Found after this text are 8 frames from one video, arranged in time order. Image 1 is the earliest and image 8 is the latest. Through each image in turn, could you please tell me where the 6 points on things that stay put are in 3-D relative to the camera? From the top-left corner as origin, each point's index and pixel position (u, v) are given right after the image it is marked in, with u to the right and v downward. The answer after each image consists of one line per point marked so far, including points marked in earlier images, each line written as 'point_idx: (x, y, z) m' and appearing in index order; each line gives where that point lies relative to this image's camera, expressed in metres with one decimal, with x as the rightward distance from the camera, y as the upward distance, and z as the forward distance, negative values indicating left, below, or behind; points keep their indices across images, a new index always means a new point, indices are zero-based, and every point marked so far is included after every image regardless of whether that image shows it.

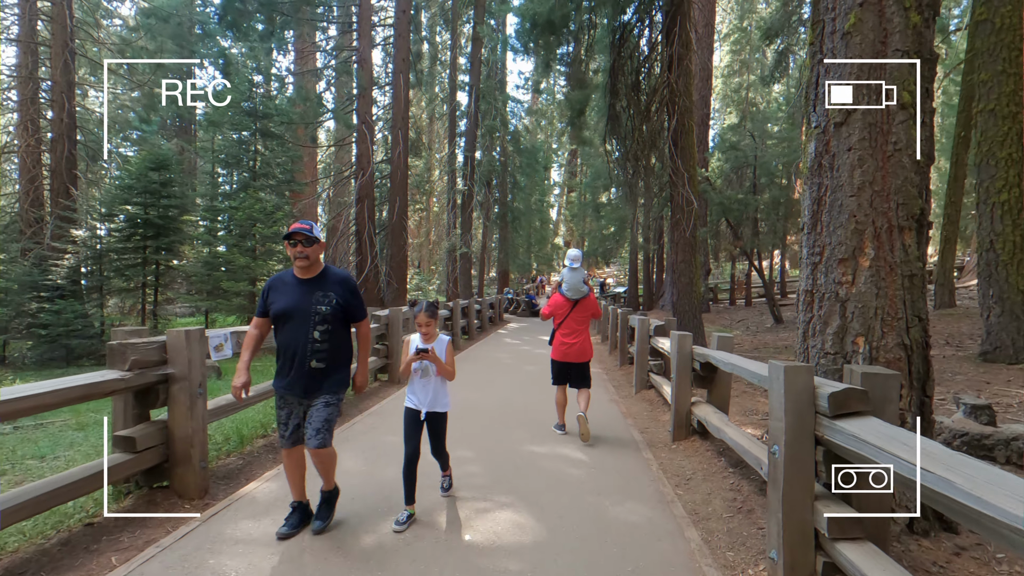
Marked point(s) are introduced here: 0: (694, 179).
0: (+3.4, +2.0, +10.0) m
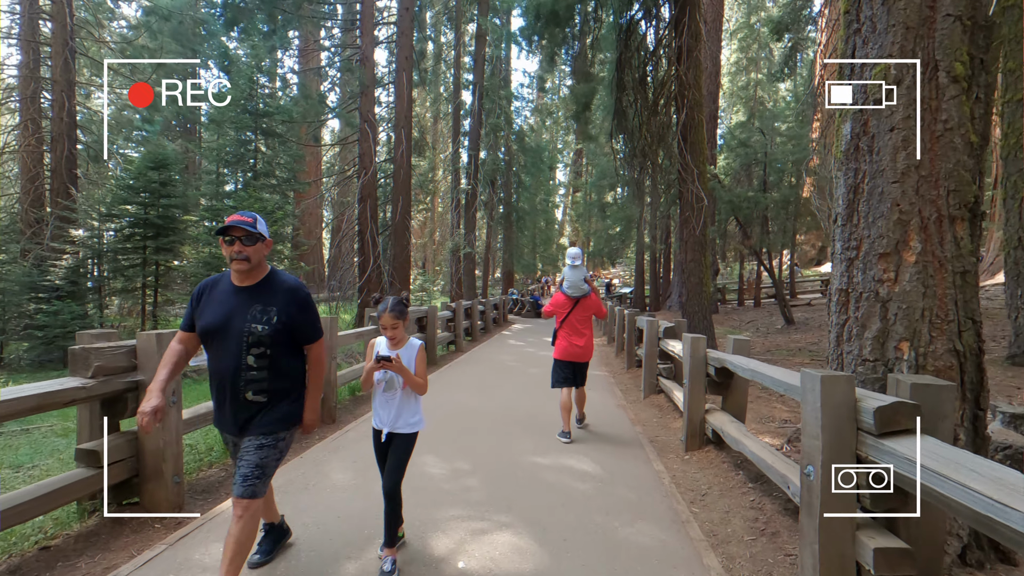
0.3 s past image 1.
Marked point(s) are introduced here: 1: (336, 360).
0: (+3.5, +2.0, +9.7) m
1: (-2.0, -0.8, +5.9) m
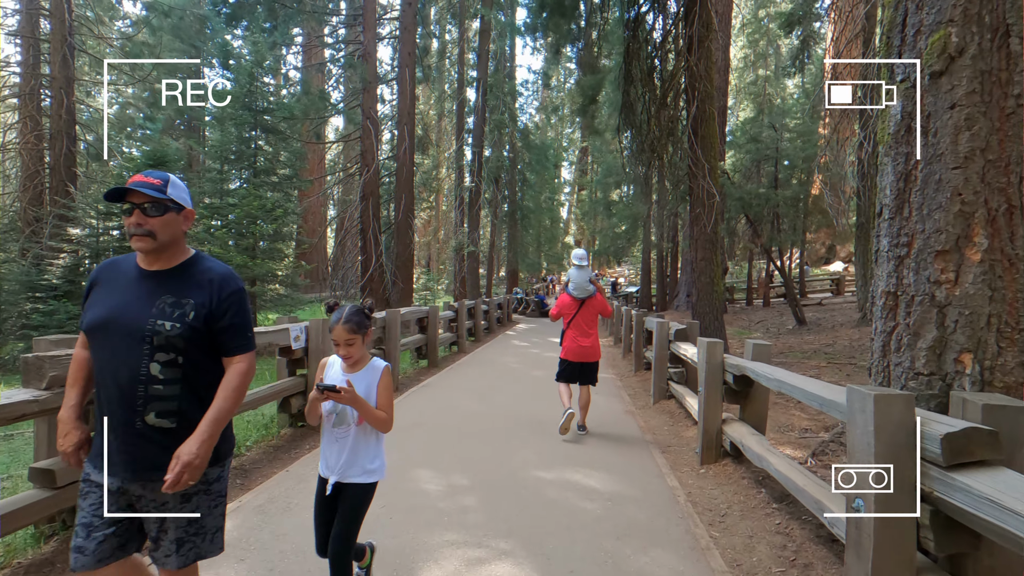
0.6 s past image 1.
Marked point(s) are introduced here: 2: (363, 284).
0: (+3.5, +2.0, +9.3) m
1: (-1.9, -0.8, +5.6) m
2: (-5.5, +0.1, +20.0) m
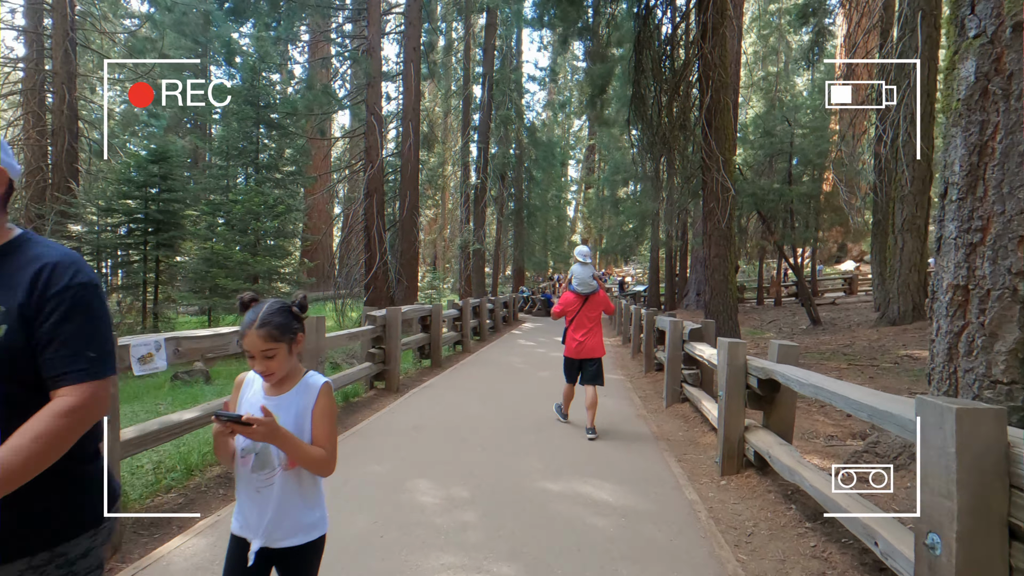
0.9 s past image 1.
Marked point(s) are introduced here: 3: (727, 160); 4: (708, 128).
0: (+3.6, +2.1, +8.9) m
1: (-1.9, -0.8, +5.3) m
2: (-5.3, +0.2, +19.8) m
3: (+3.6, +2.1, +8.9) m
4: (+3.2, +2.7, +8.9) m
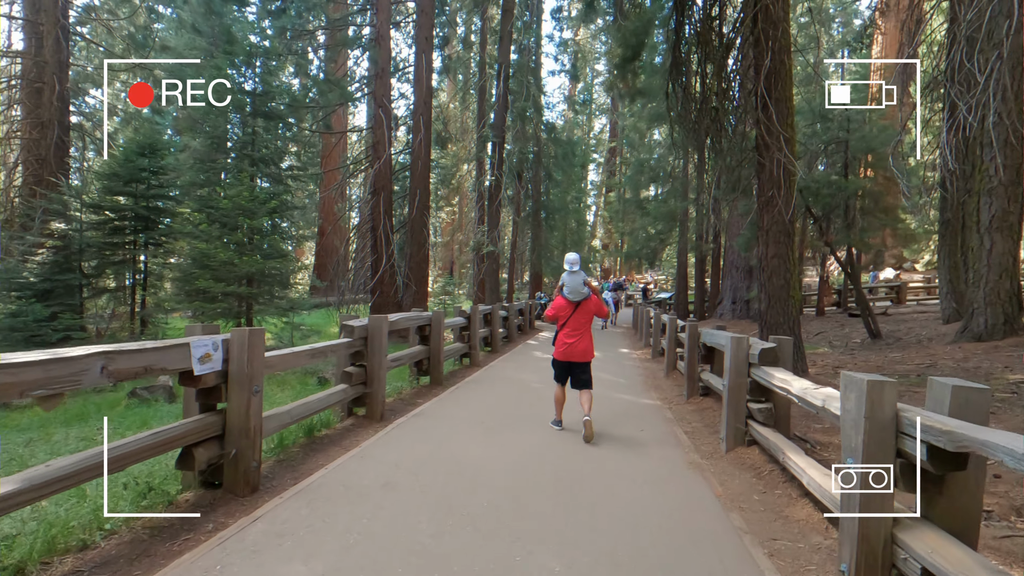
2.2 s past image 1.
0: (+3.8, +2.0, +7.3) m
1: (-1.8, -0.8, +3.9) m
2: (-4.8, 0.0, +18.4) m
3: (+3.8, +2.0, +7.3) m
4: (+3.4, +2.6, +7.3) m
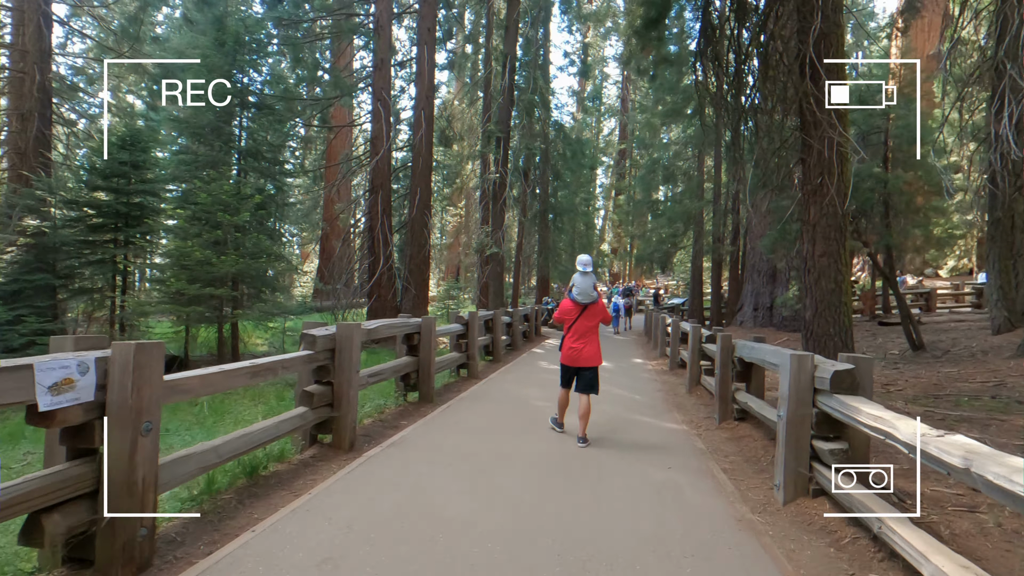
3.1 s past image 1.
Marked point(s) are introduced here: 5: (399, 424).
0: (+3.8, +1.9, +6.2) m
1: (-1.9, -0.8, +2.8) m
2: (-4.6, -0.1, +17.4) m
3: (+3.8, +2.0, +6.2) m
4: (+3.4, +2.5, +6.2) m
5: (-1.3, -1.6, +6.2) m
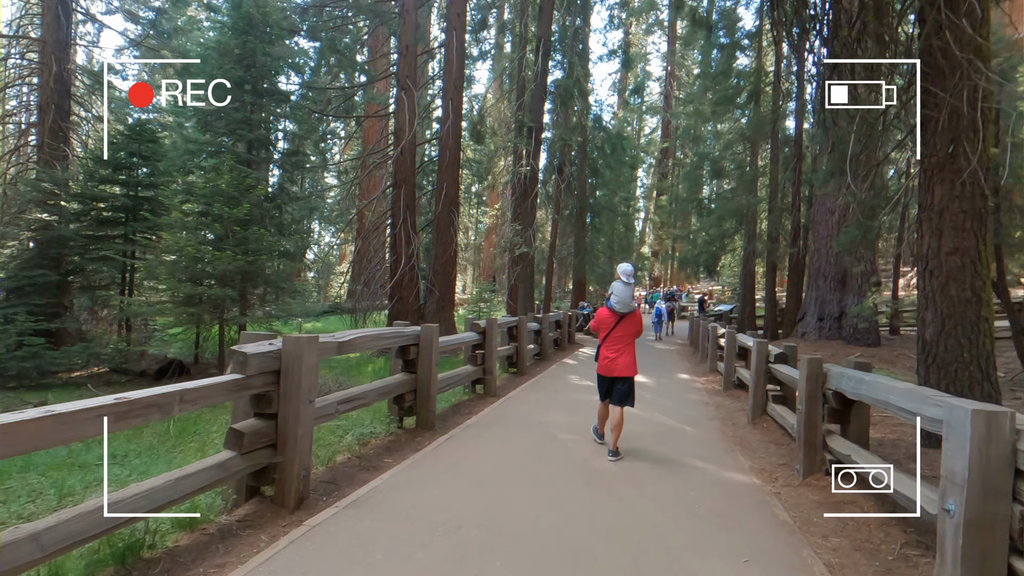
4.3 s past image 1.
0: (+4.0, +1.9, +4.5) m
1: (-2.0, -0.7, +1.5) m
2: (-3.7, -0.1, +16.3) m
3: (+3.9, +1.9, +4.5) m
4: (+3.6, +2.4, +4.6) m
5: (-1.2, -1.6, +4.9) m
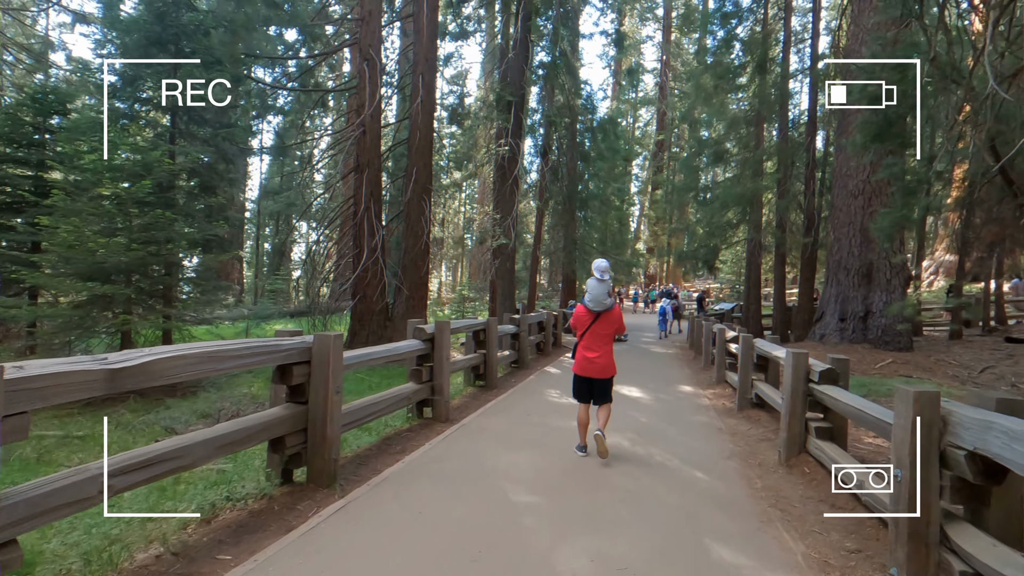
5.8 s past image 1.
0: (+3.5, +1.9, +2.7) m
1: (-2.4, -0.7, -0.4) m
2: (-4.3, 0.0, +14.4) m
3: (+3.4, +2.0, +2.6) m
4: (+3.1, +2.5, +2.7) m
5: (-1.7, -1.5, +3.0) m
